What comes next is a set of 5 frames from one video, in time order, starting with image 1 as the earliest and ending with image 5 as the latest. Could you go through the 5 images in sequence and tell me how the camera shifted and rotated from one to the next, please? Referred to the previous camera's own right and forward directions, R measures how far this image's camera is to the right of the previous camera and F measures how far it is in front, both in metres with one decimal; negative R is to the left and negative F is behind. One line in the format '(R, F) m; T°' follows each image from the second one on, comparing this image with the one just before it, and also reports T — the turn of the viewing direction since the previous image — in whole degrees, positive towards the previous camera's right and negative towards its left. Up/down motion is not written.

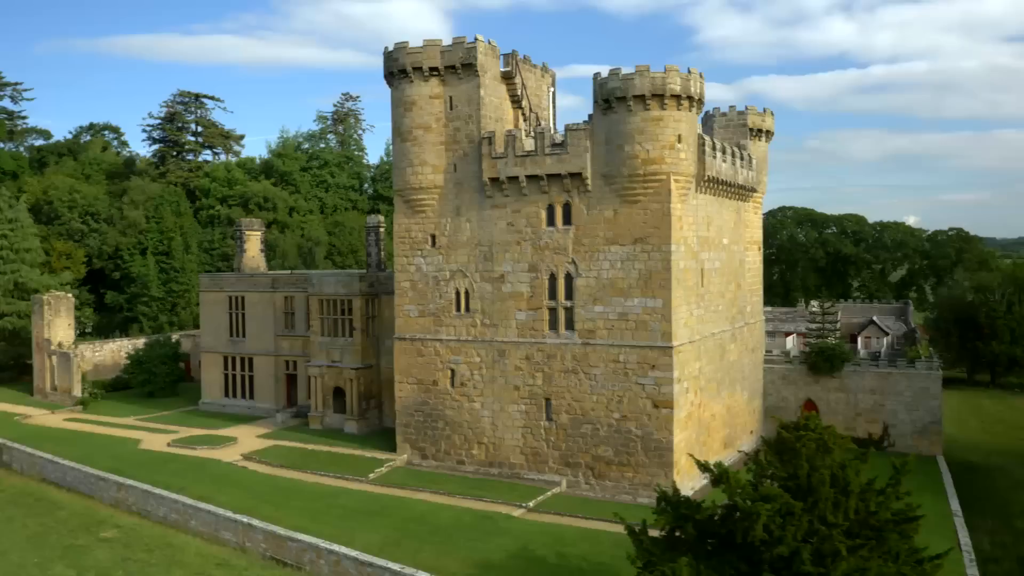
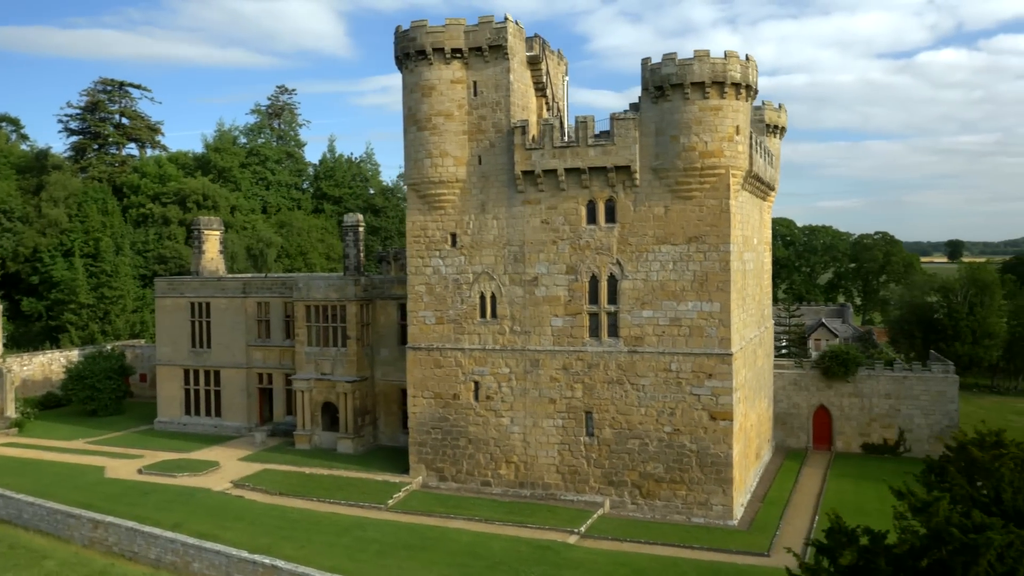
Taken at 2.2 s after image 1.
(-3.9, +2.6) m; +7°
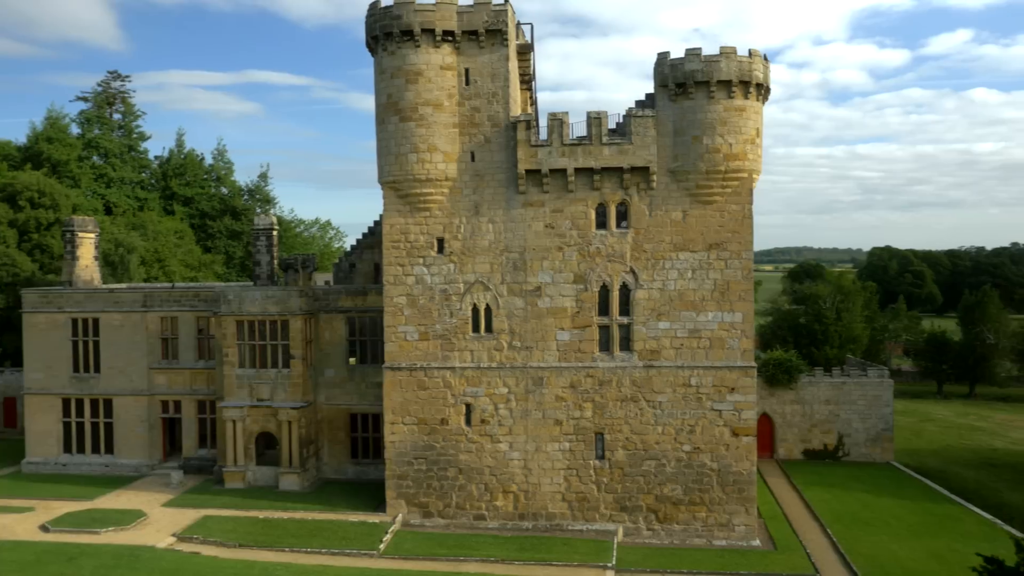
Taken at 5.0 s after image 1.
(-5.3, +3.0) m; +14°
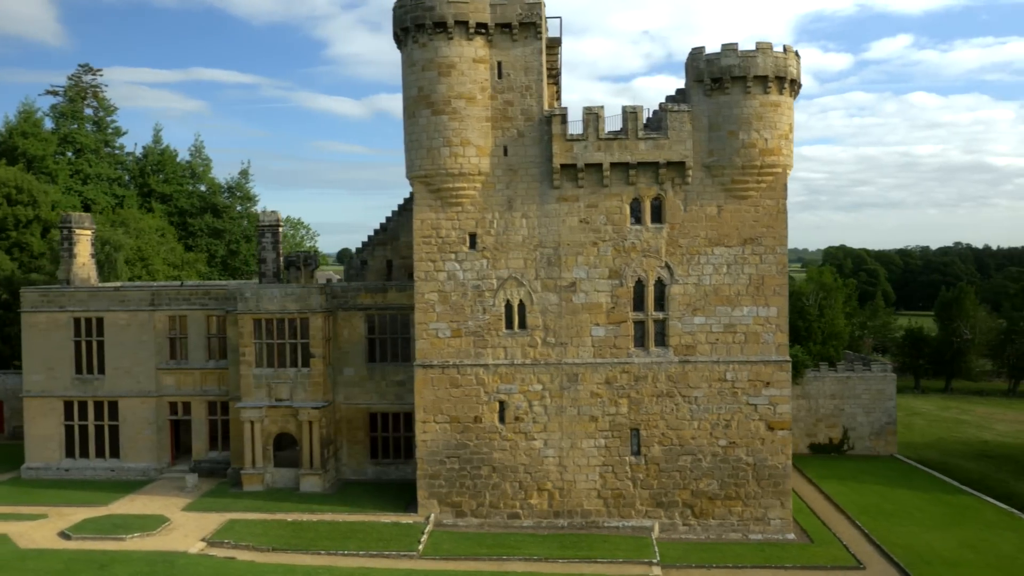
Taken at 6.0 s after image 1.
(-2.1, +0.3) m; +3°
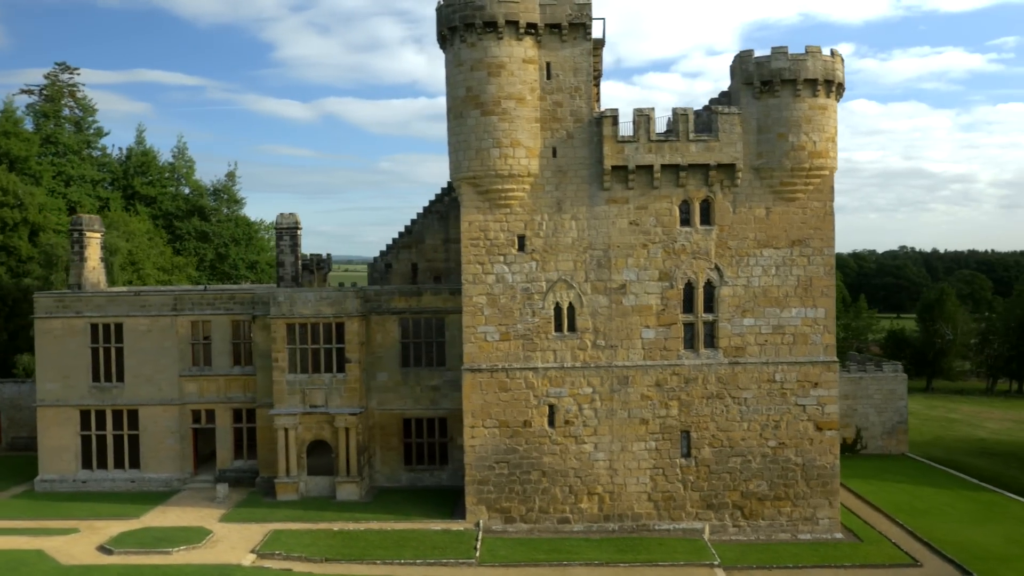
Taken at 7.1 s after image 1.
(-2.5, +0.3) m; +3°
